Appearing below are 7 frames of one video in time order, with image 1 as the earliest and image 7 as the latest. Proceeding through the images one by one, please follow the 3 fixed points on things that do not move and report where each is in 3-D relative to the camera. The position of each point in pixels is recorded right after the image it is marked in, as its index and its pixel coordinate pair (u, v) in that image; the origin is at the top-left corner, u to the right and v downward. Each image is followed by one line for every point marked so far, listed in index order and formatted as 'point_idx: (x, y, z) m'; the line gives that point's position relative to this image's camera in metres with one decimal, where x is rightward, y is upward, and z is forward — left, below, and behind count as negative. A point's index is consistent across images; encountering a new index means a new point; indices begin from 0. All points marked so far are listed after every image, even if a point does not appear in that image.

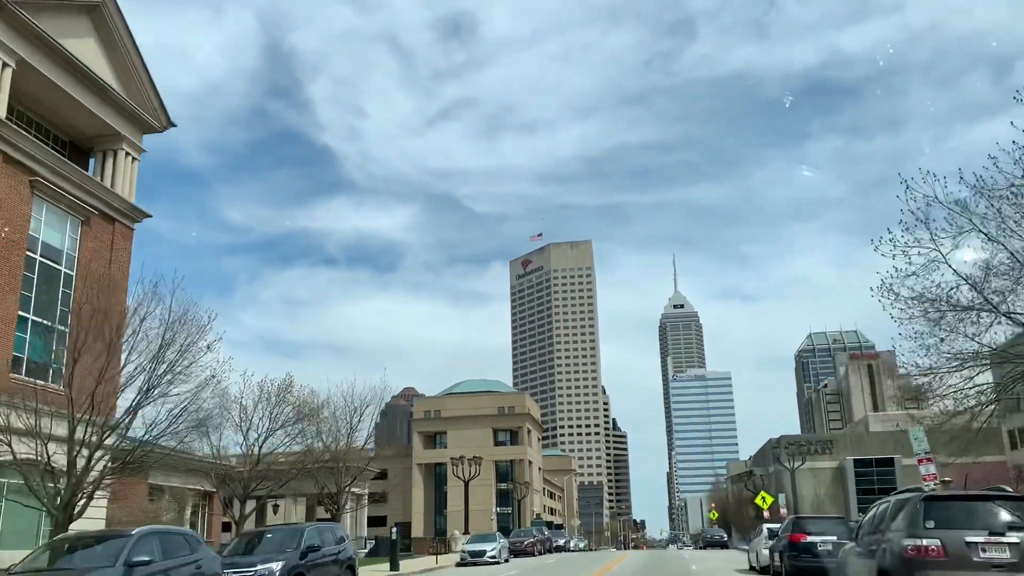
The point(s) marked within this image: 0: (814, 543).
0: (+6.5, -5.5, +18.2) m
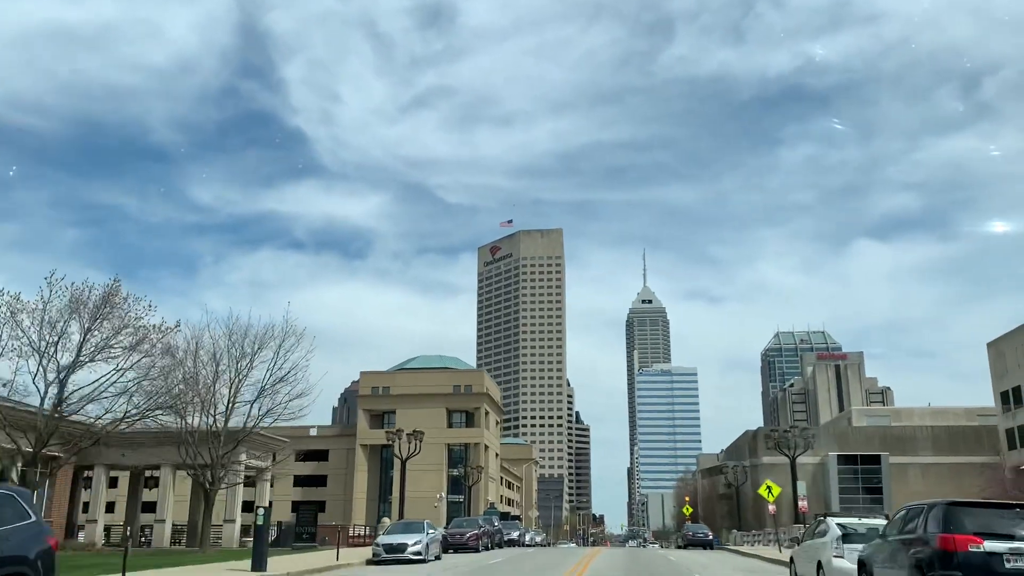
0: (+5.2, -2.9, +9.2) m
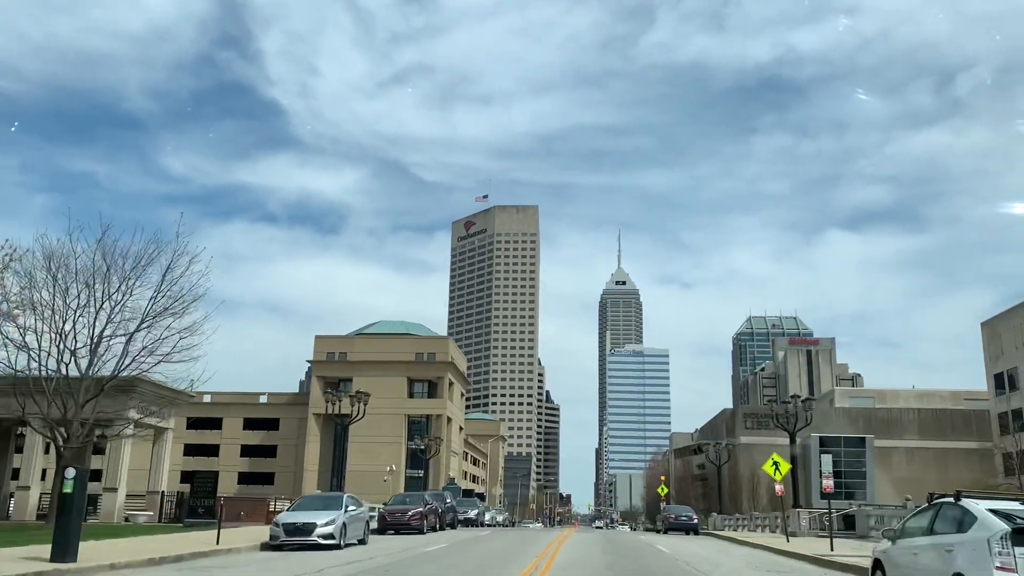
0: (+4.5, -1.2, +3.0) m
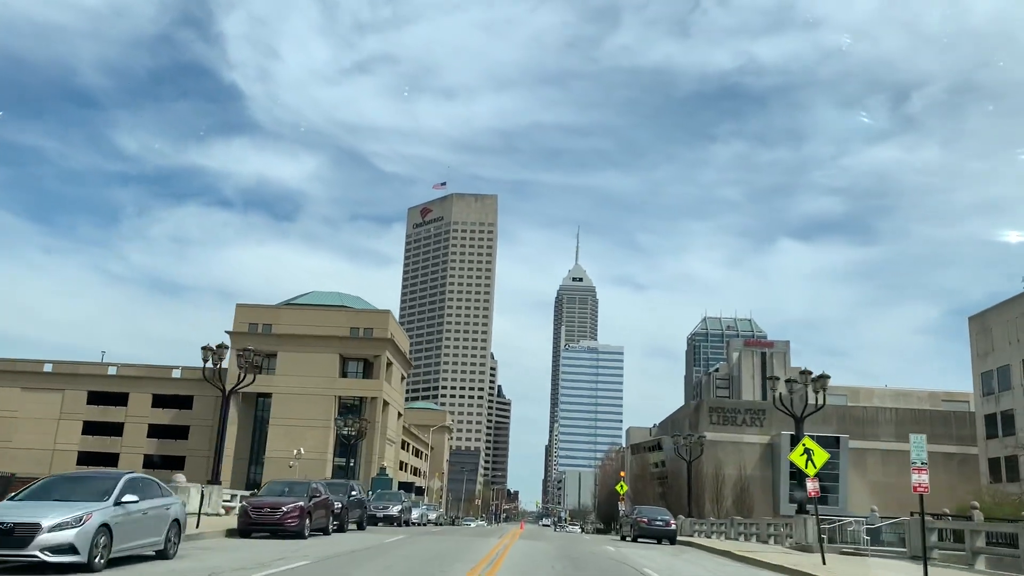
0: (+4.2, +0.8, -5.4) m
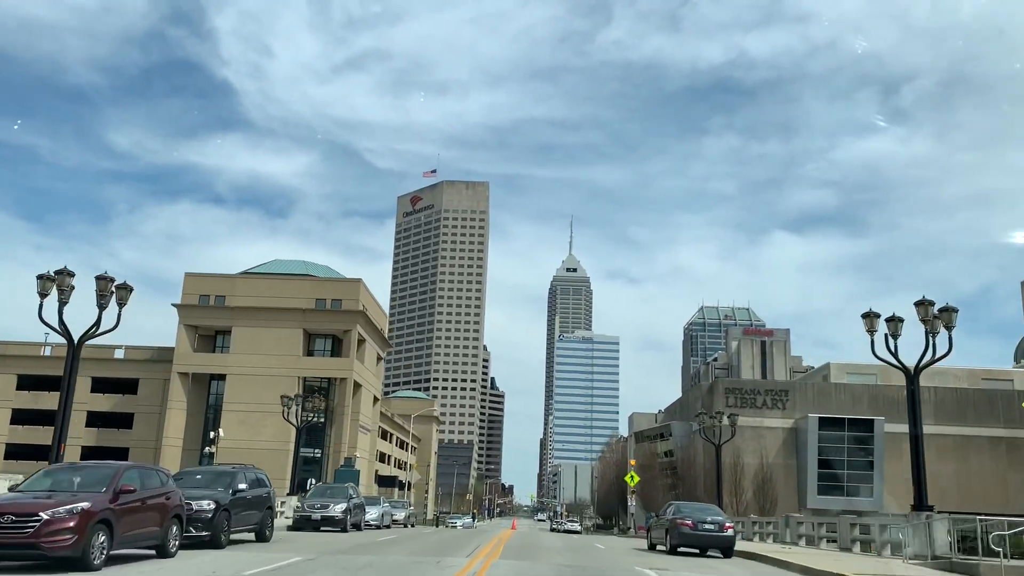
0: (+3.9, +3.2, -15.2) m
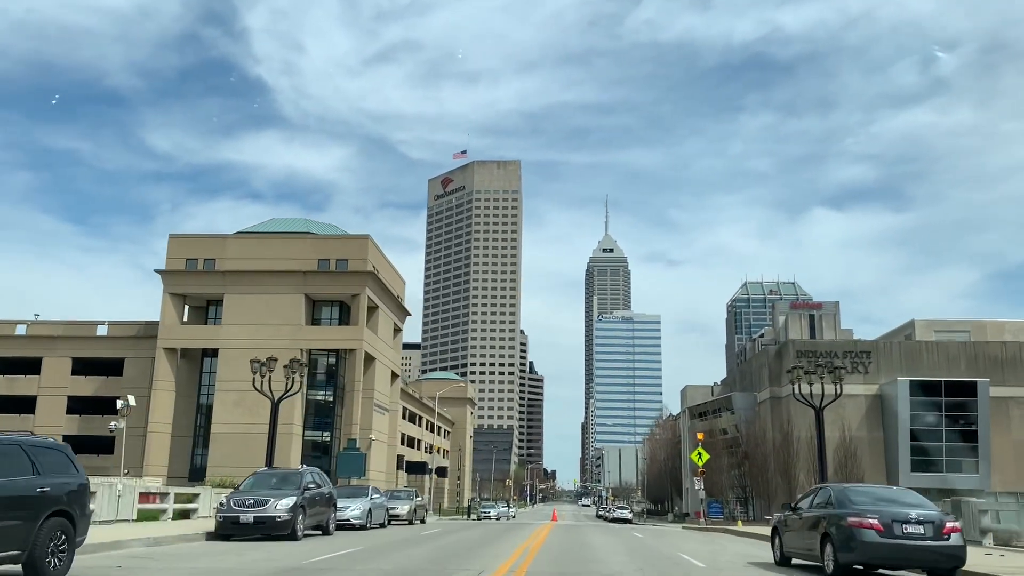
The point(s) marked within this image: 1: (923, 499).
0: (+2.4, +5.3, -25.0) m
1: (+5.6, -3.0, +11.9) m
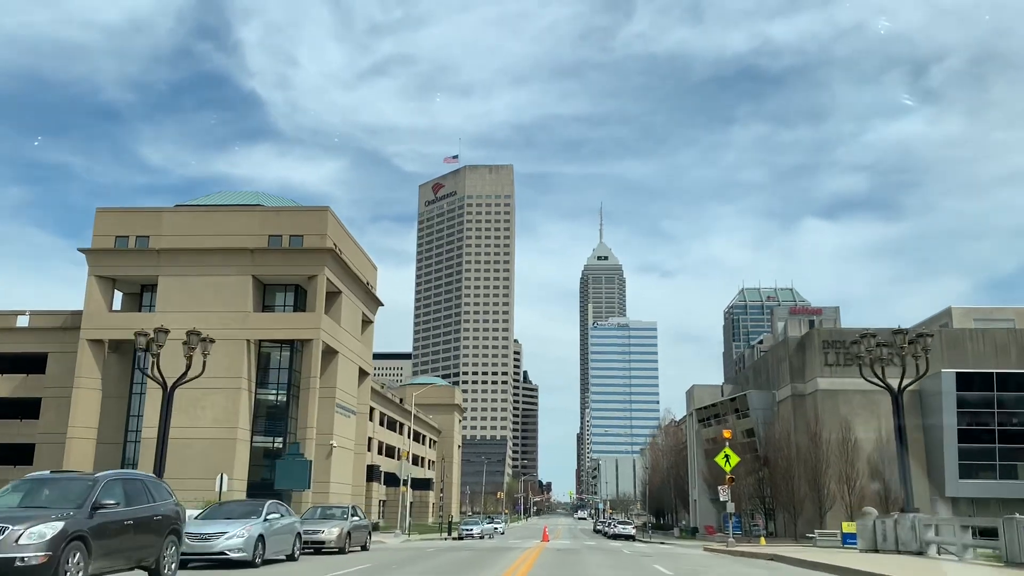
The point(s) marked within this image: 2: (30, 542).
0: (+2.0, +7.6, -33.1) m
1: (+5.0, -1.1, +3.7) m
2: (-5.7, -2.9, +10.0) m
